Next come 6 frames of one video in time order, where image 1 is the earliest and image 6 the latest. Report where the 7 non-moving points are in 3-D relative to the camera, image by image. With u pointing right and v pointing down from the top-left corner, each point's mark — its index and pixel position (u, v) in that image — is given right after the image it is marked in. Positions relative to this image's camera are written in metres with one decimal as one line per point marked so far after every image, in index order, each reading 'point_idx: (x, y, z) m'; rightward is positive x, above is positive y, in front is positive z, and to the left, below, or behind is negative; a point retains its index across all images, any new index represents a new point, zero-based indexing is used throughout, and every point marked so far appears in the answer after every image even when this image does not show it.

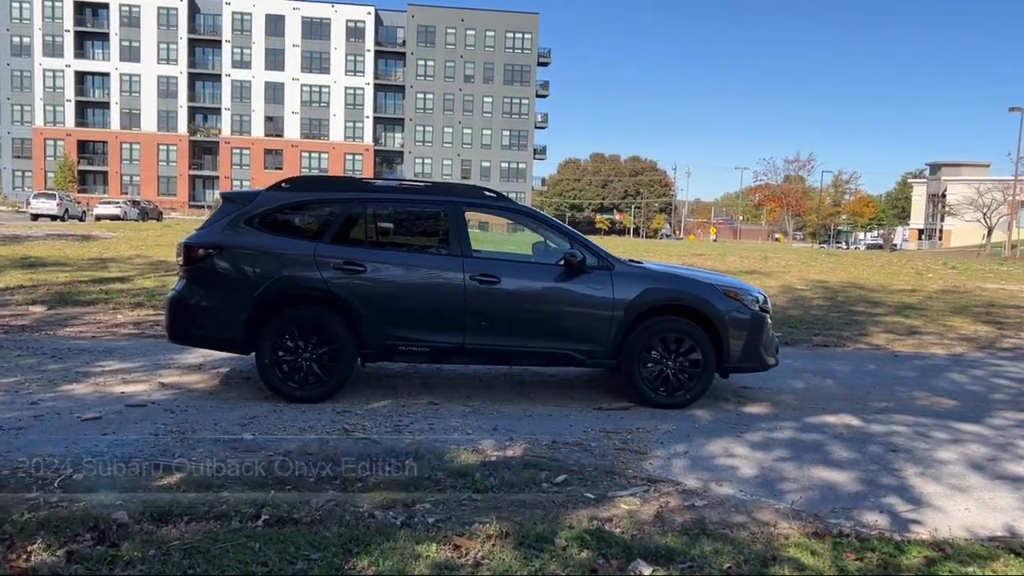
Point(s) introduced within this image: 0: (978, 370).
0: (+4.9, -0.9, +9.3) m
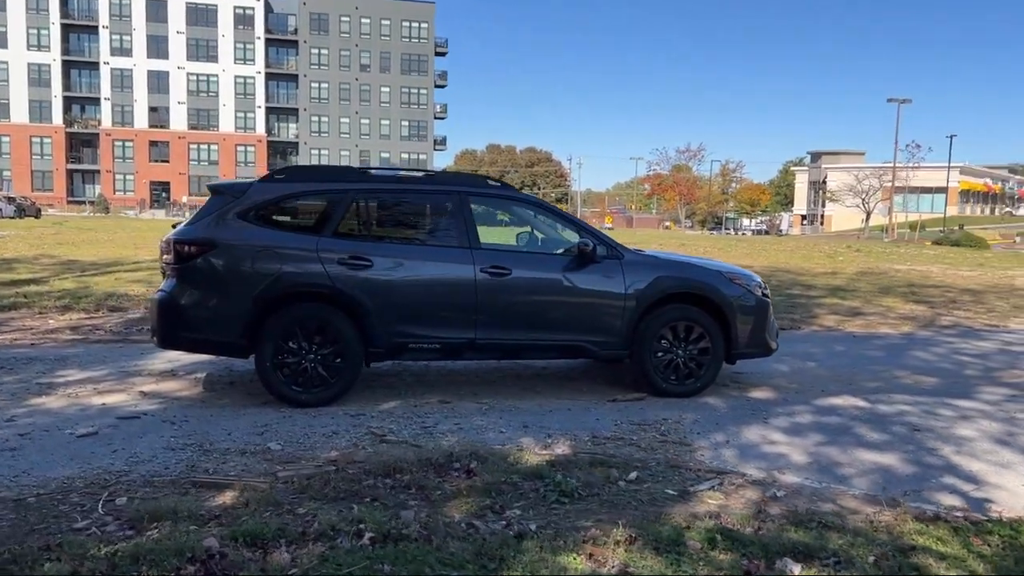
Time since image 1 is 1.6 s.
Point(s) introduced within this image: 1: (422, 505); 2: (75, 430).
0: (+4.7, -0.7, +9.7) m
1: (-0.4, -0.9, +3.8) m
2: (-2.7, -0.9, +5.4) m
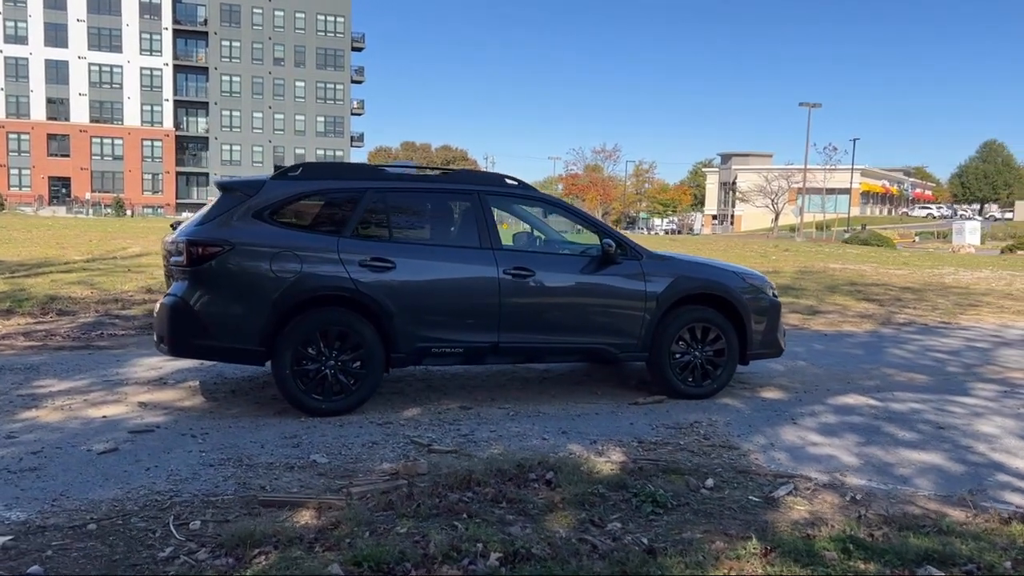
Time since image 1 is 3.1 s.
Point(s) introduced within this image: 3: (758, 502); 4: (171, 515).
0: (+4.5, -0.7, +10.0) m
1: (0.0, -1.0, +3.6) m
2: (-2.4, -0.9, +5.0) m
3: (+1.1, -1.0, +4.1) m
4: (-1.5, -1.0, +3.8) m
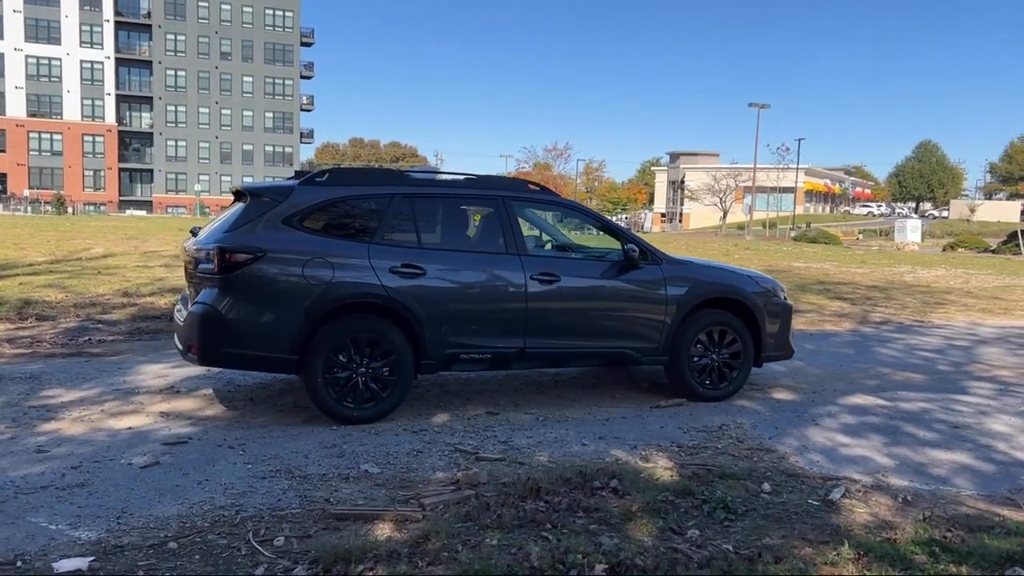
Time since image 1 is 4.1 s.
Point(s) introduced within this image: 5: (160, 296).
0: (+4.5, -0.7, +10.3) m
1: (+0.4, -1.0, +3.7) m
2: (-2.1, -1.0, +4.9) m
3: (+1.5, -1.0, +4.2) m
4: (-1.1, -1.0, +3.7) m
5: (-5.0, -0.1, +12.5) m
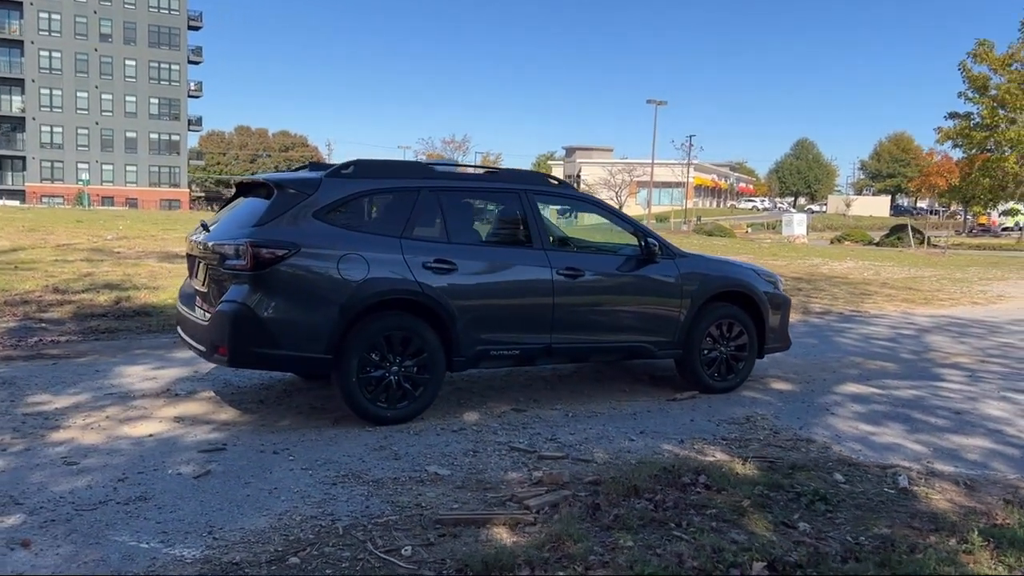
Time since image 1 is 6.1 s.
0: (+4.1, -0.6, +10.7) m
1: (+0.9, -1.0, +3.7) m
2: (-1.7, -0.9, +4.5) m
3: (+1.9, -1.0, +4.3) m
4: (-0.6, -1.0, +3.5) m
5: (-5.6, -0.1, +11.8) m
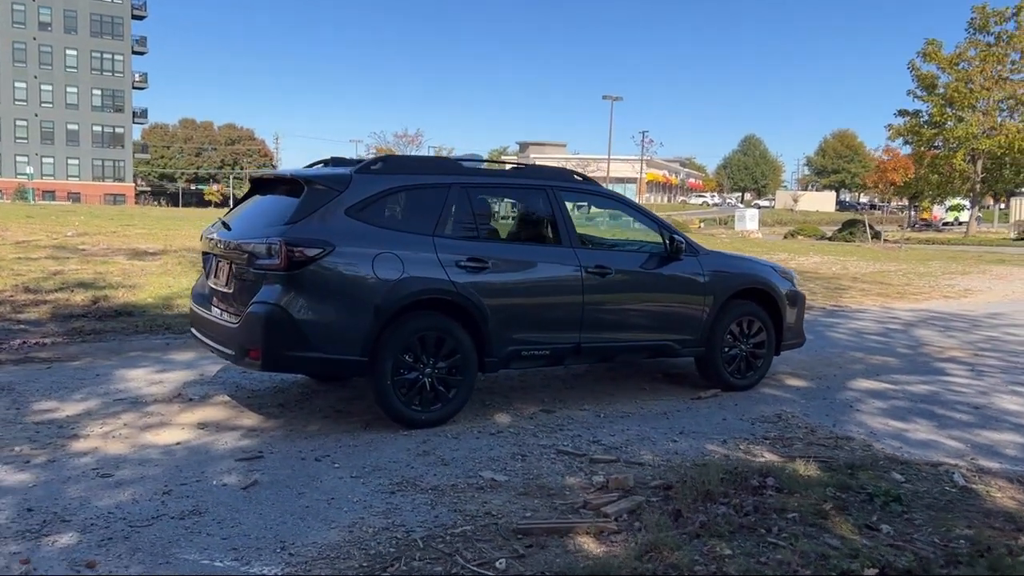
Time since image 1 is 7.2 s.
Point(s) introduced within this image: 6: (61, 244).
0: (+4.0, -0.5, +10.8) m
1: (+1.2, -1.0, +3.6) m
2: (-1.4, -0.9, +4.3) m
3: (+2.2, -1.0, +4.3) m
4: (-0.3, -1.0, +3.4) m
5: (-5.7, 0.0, +11.3) m
6: (-8.6, +0.8, +16.7) m
